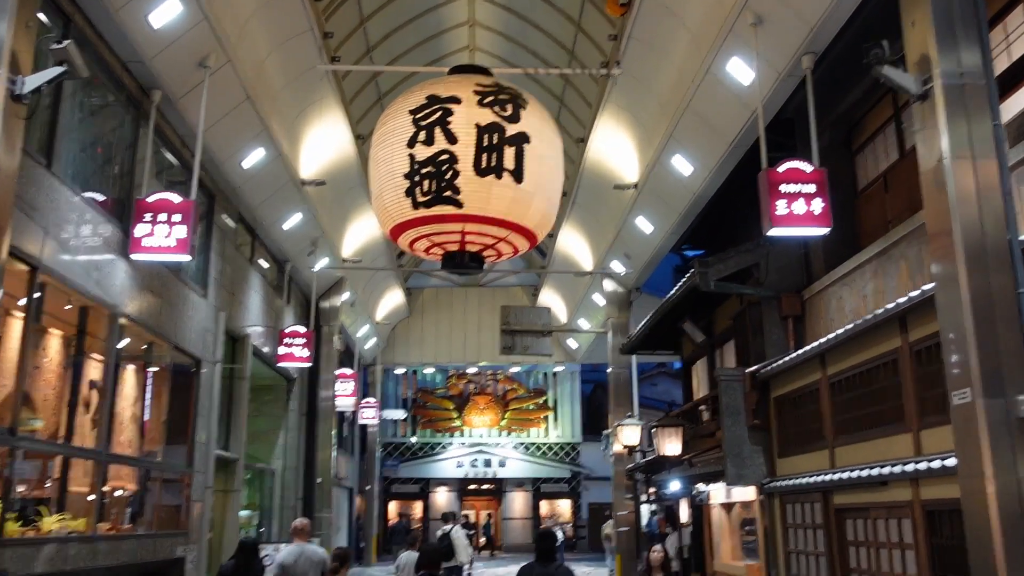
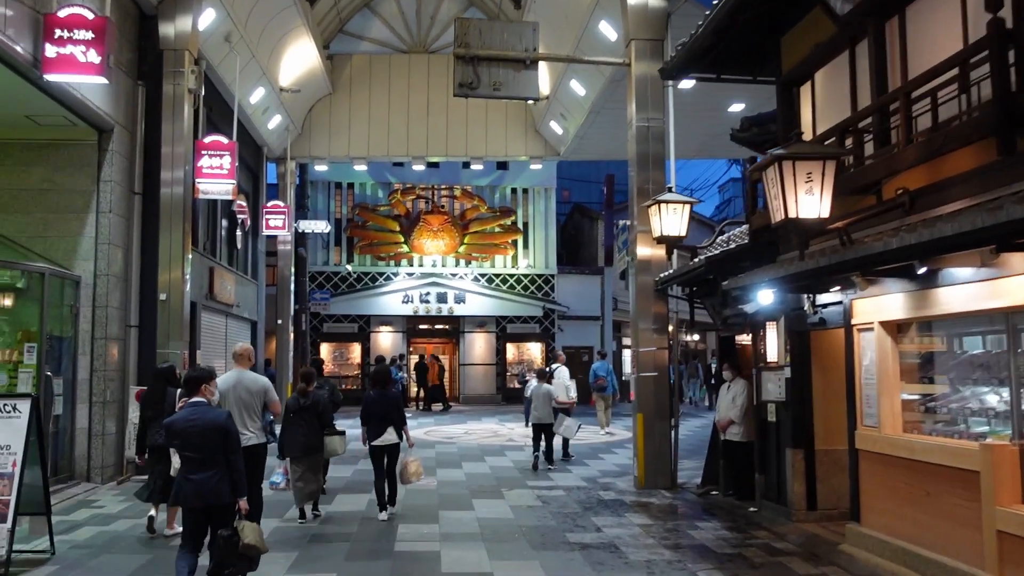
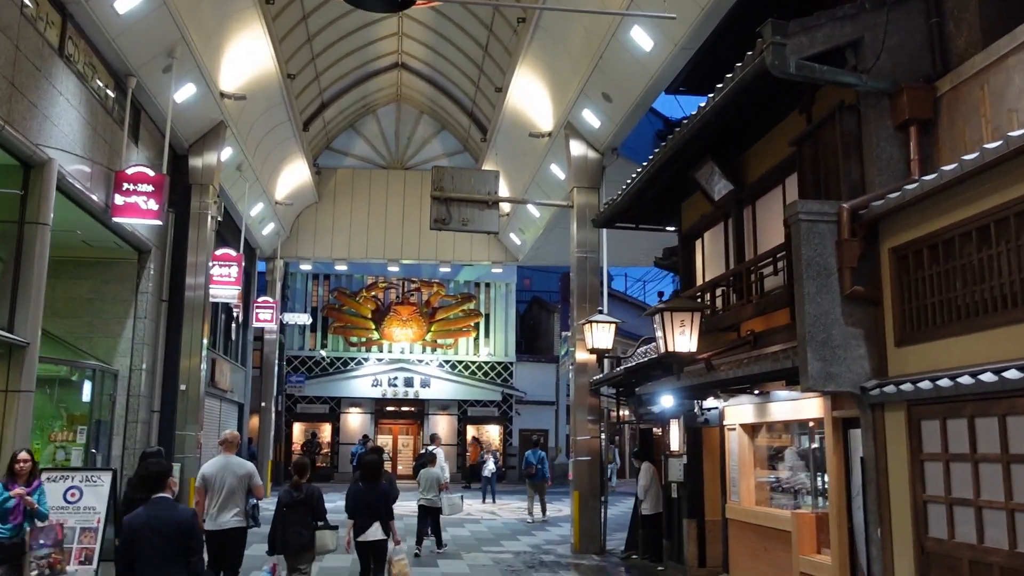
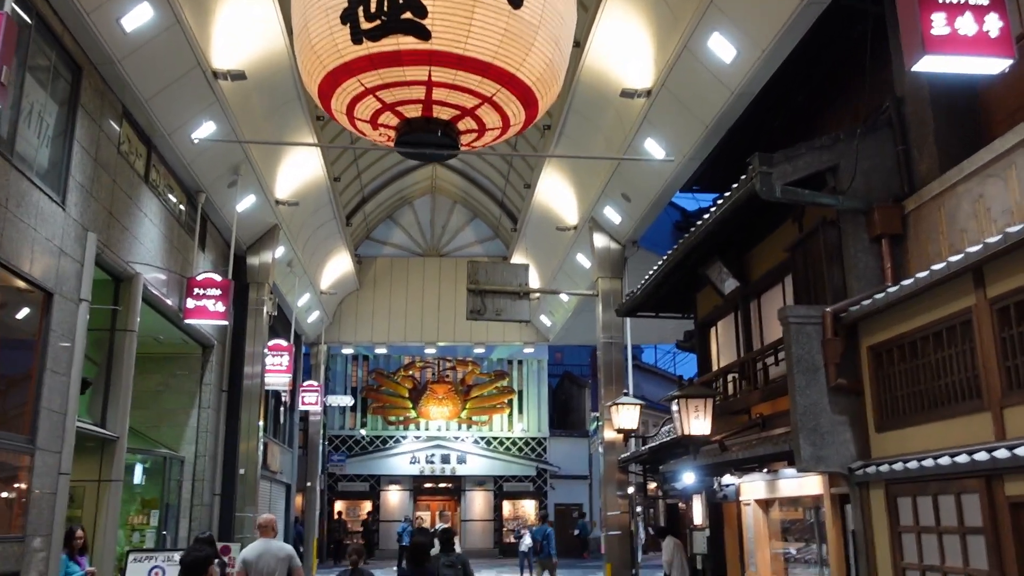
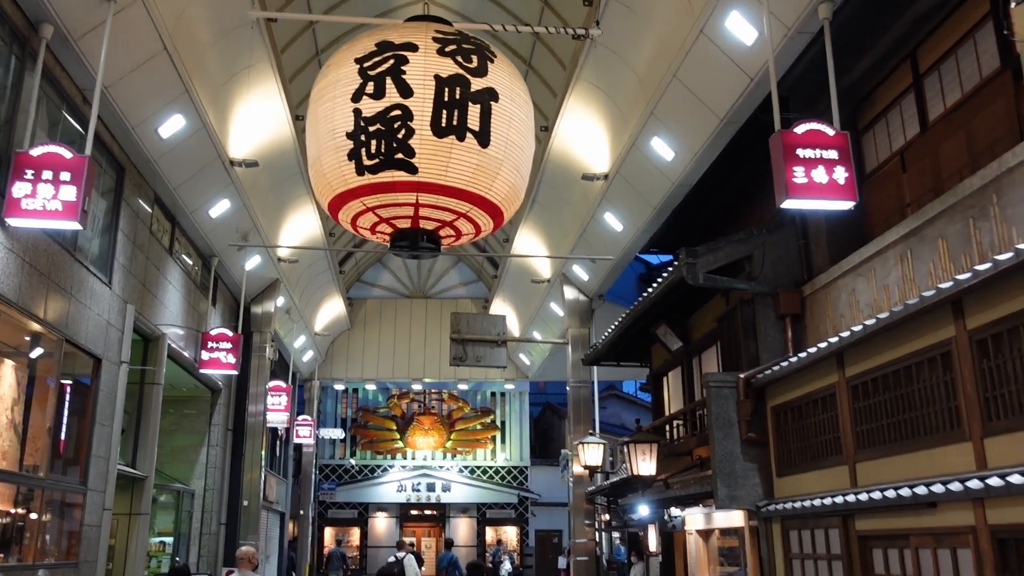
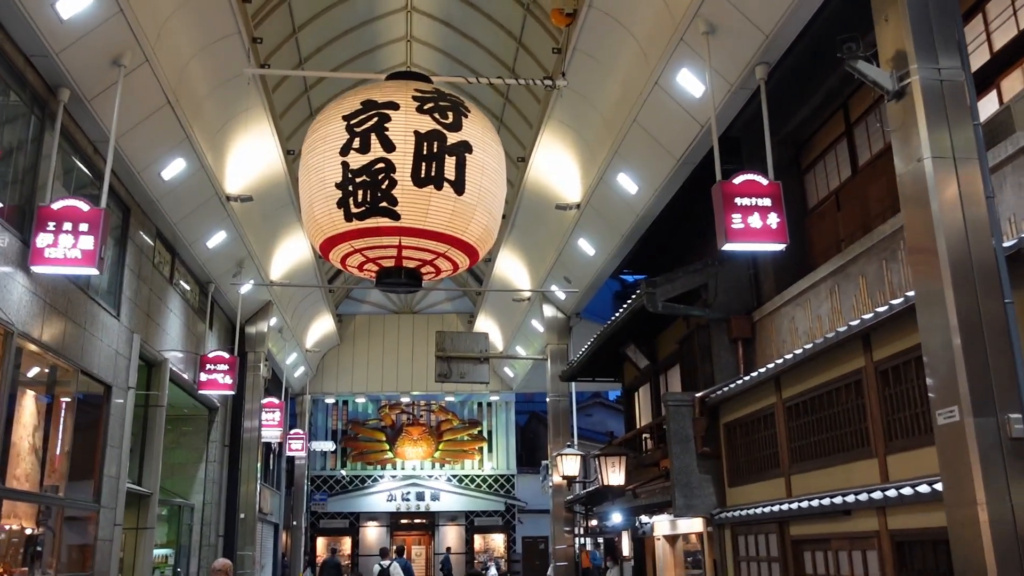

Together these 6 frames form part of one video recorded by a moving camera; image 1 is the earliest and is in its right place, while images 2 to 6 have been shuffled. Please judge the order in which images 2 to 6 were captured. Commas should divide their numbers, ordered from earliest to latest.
6, 5, 4, 3, 2
